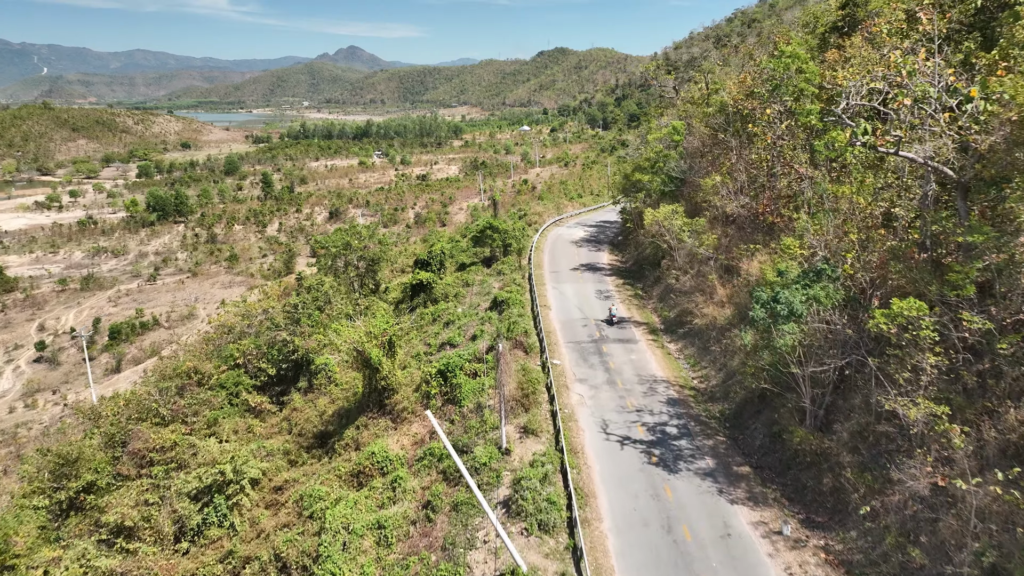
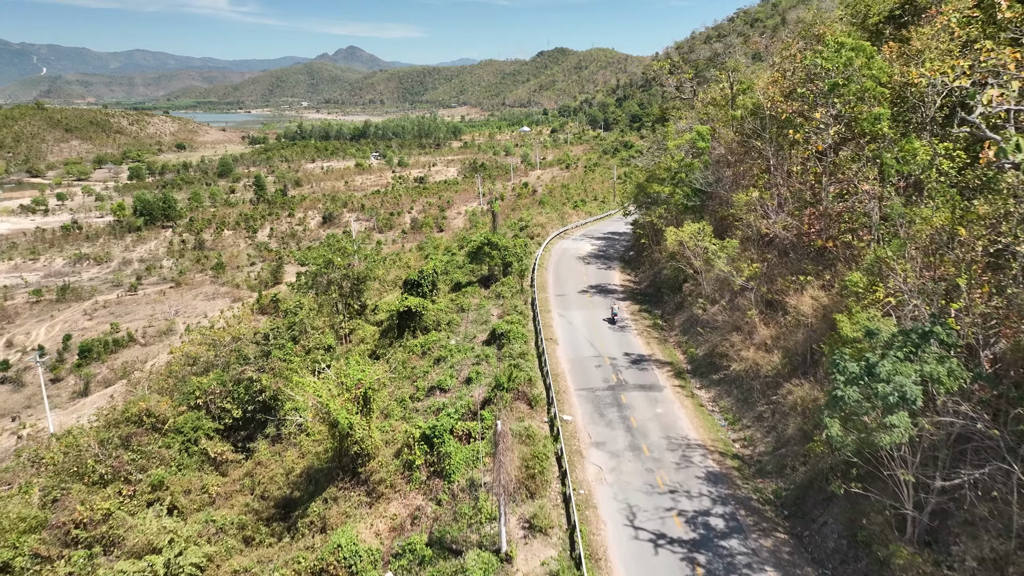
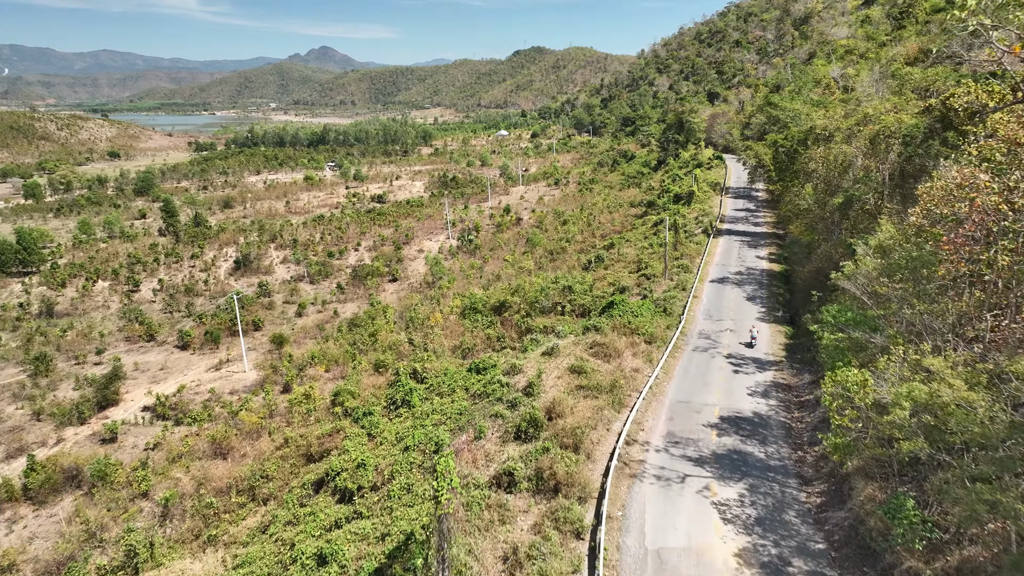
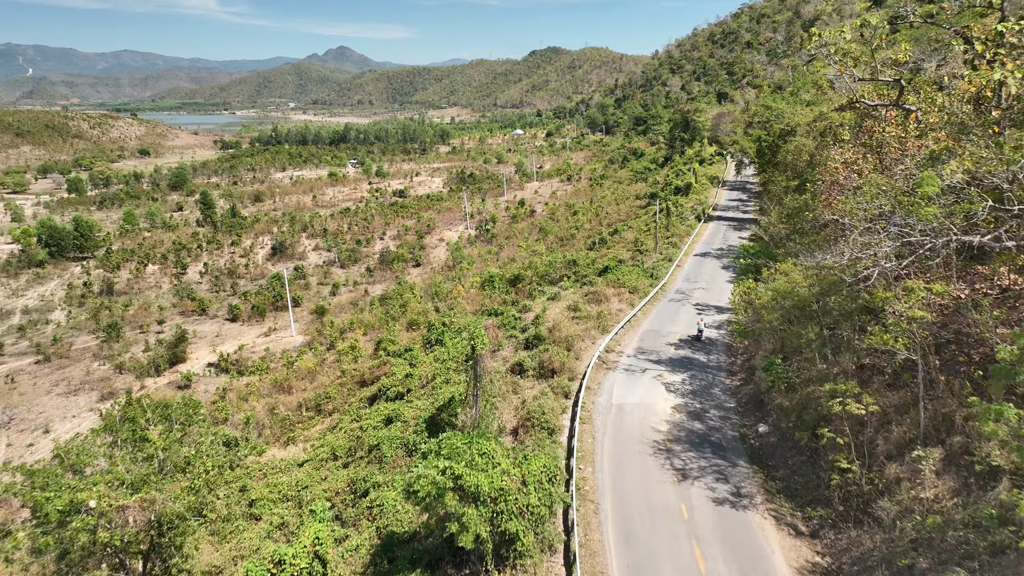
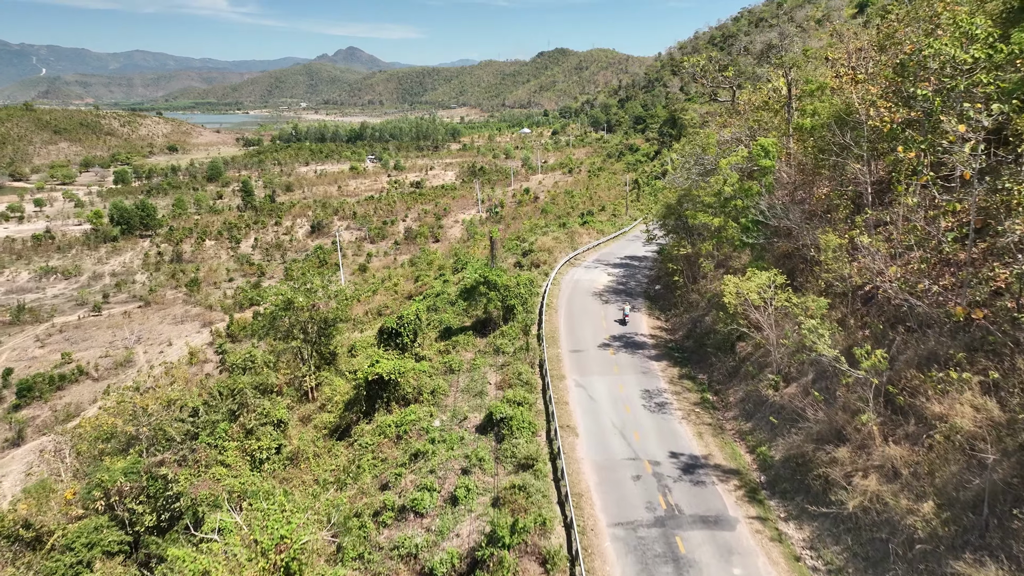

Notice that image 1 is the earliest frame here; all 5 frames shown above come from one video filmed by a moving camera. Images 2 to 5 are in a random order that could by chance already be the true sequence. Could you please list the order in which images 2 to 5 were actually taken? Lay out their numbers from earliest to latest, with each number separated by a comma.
2, 5, 4, 3
